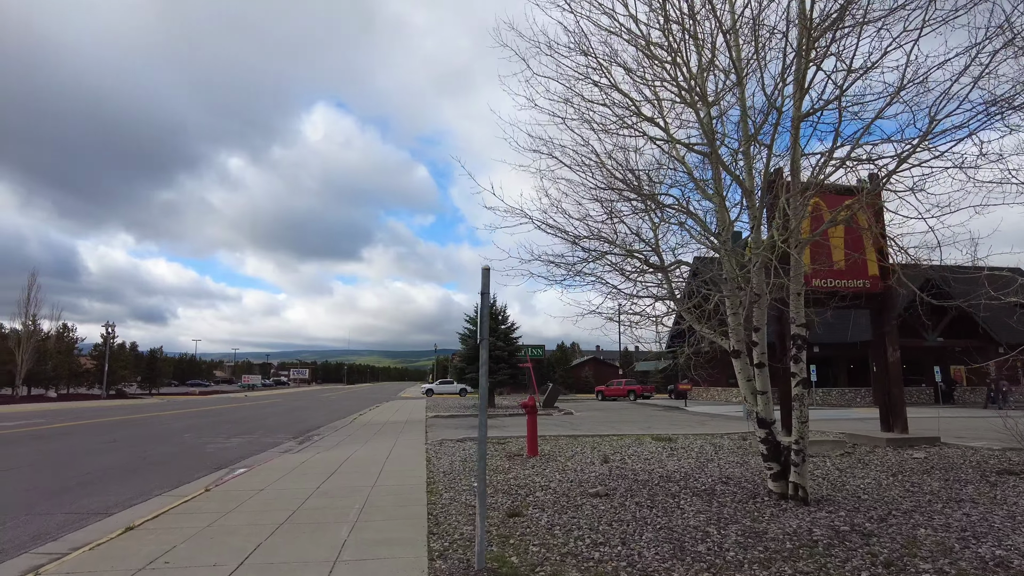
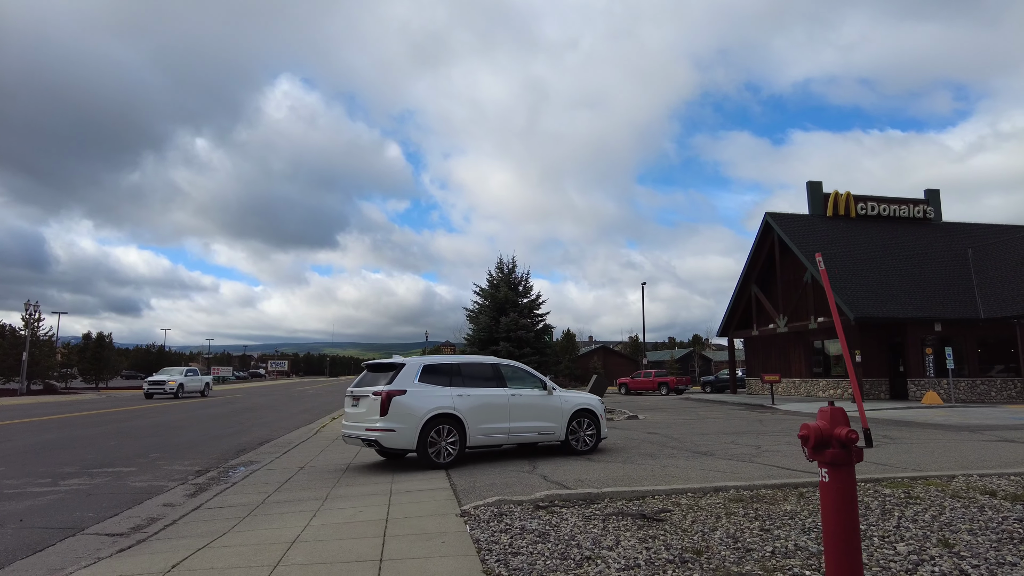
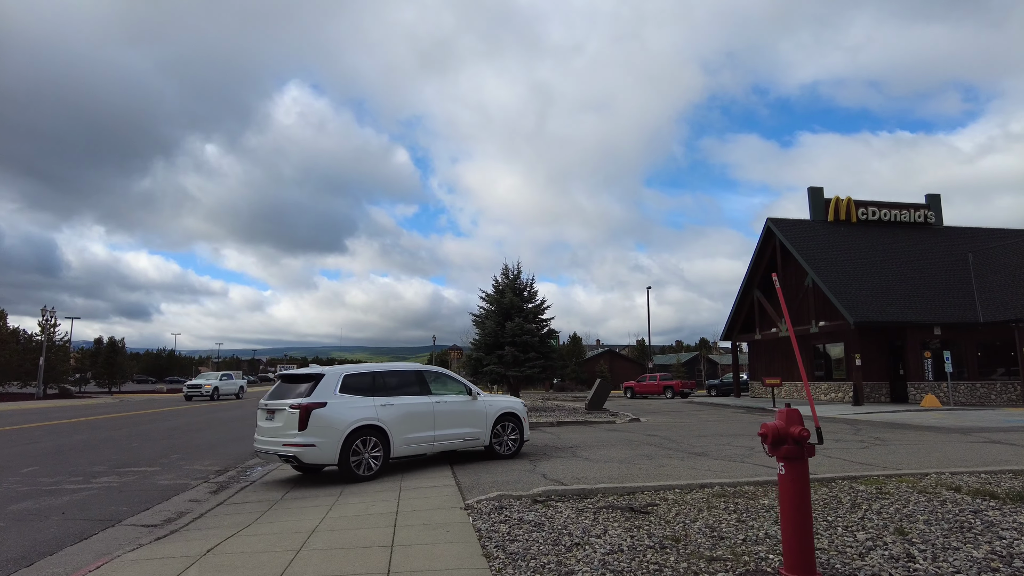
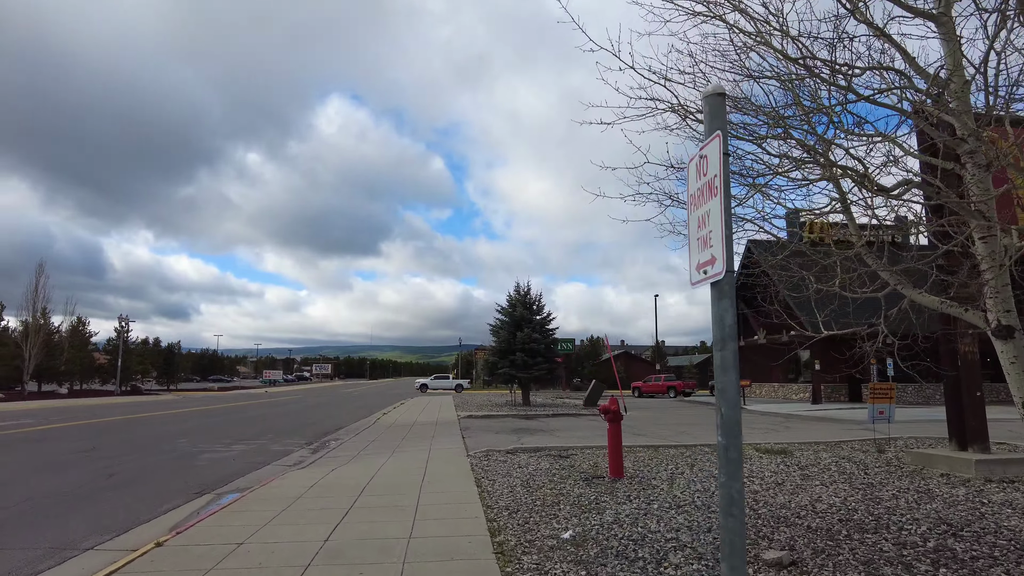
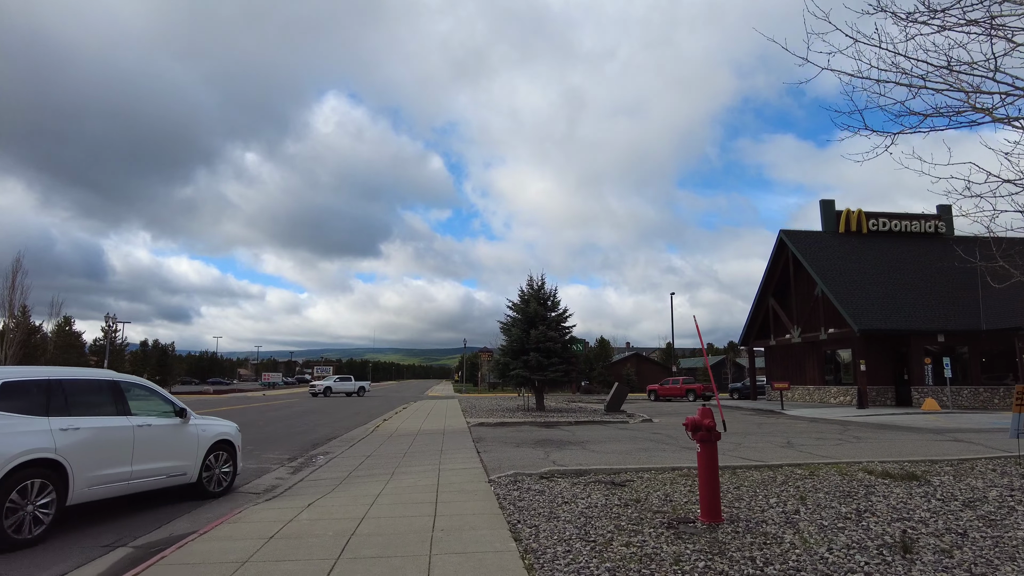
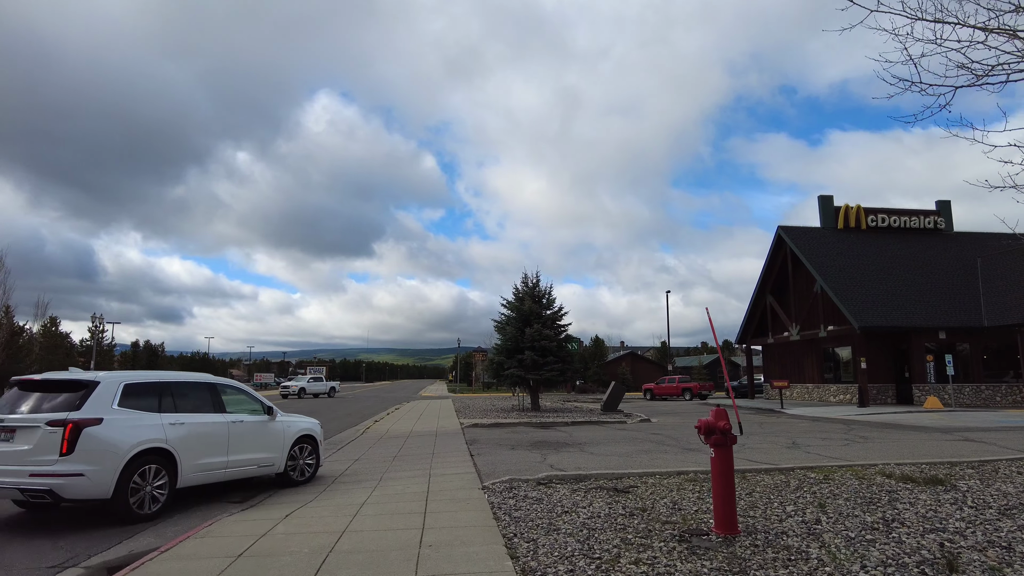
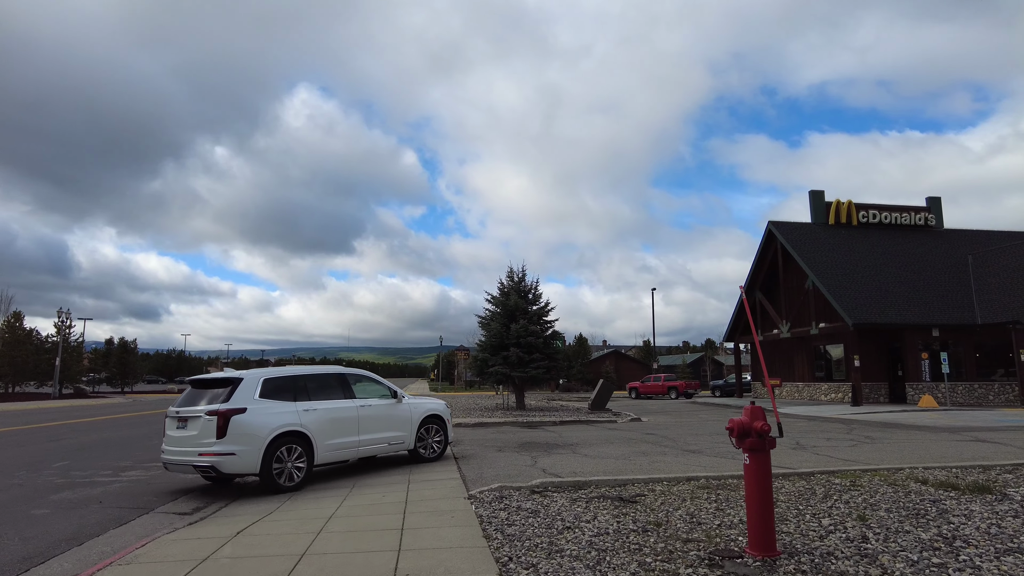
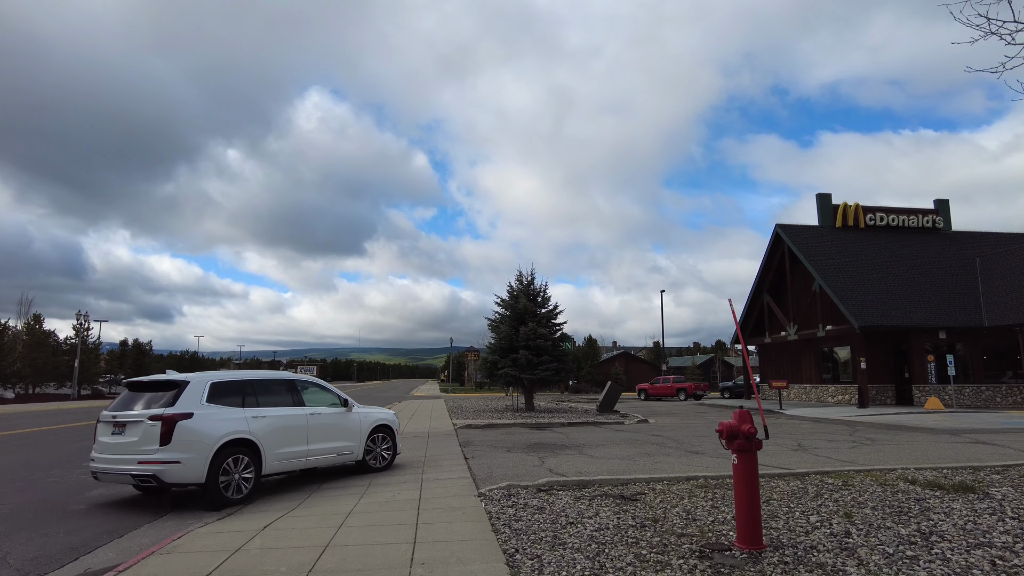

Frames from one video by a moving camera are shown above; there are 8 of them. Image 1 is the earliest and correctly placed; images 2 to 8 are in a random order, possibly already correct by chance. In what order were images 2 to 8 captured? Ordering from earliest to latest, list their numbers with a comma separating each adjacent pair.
4, 5, 6, 8, 7, 3, 2
